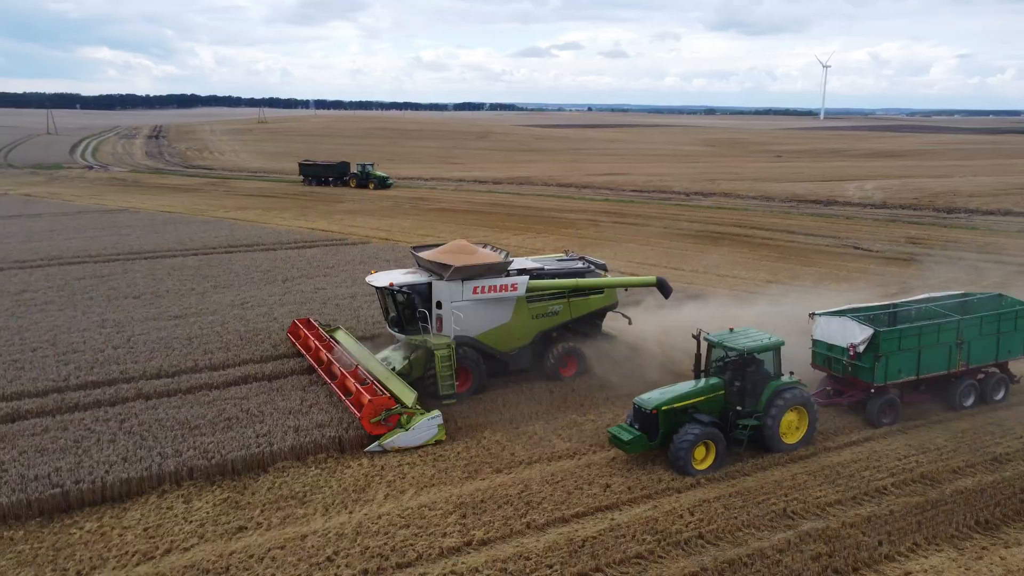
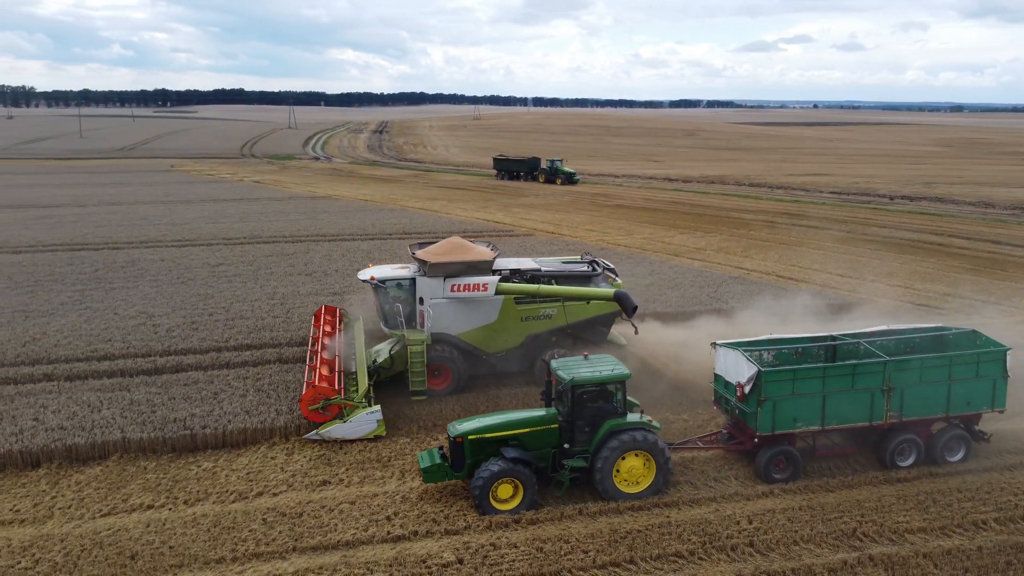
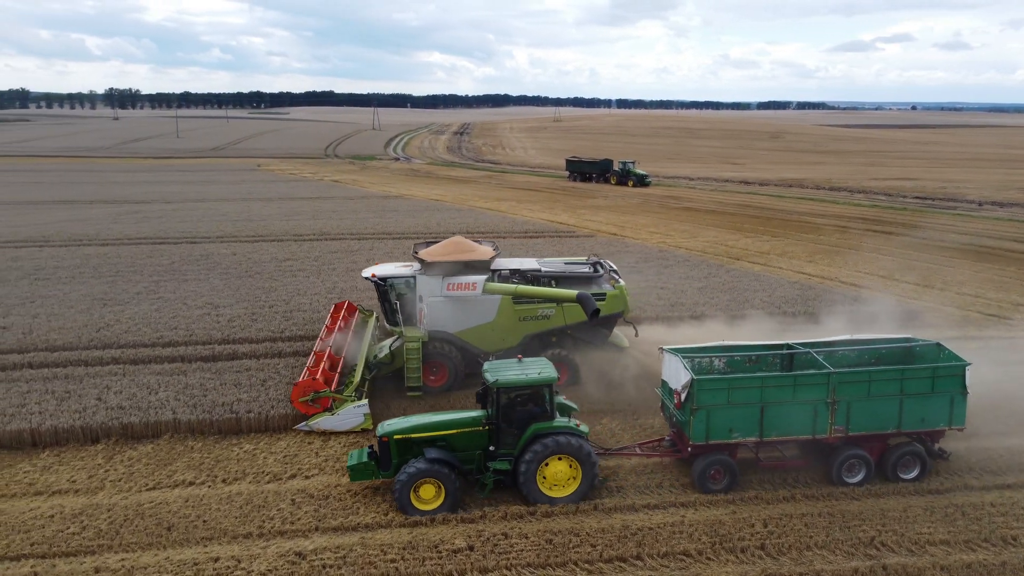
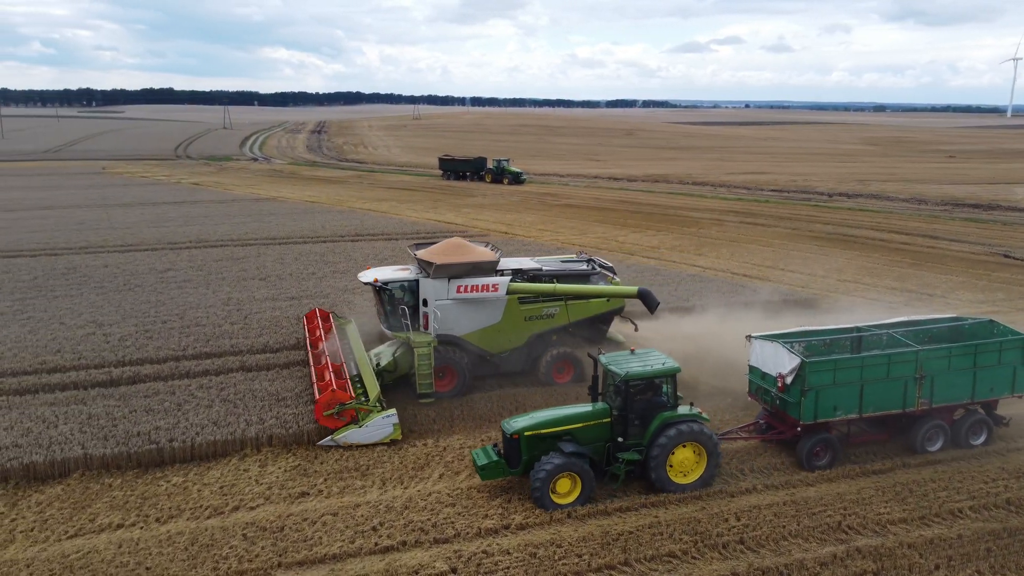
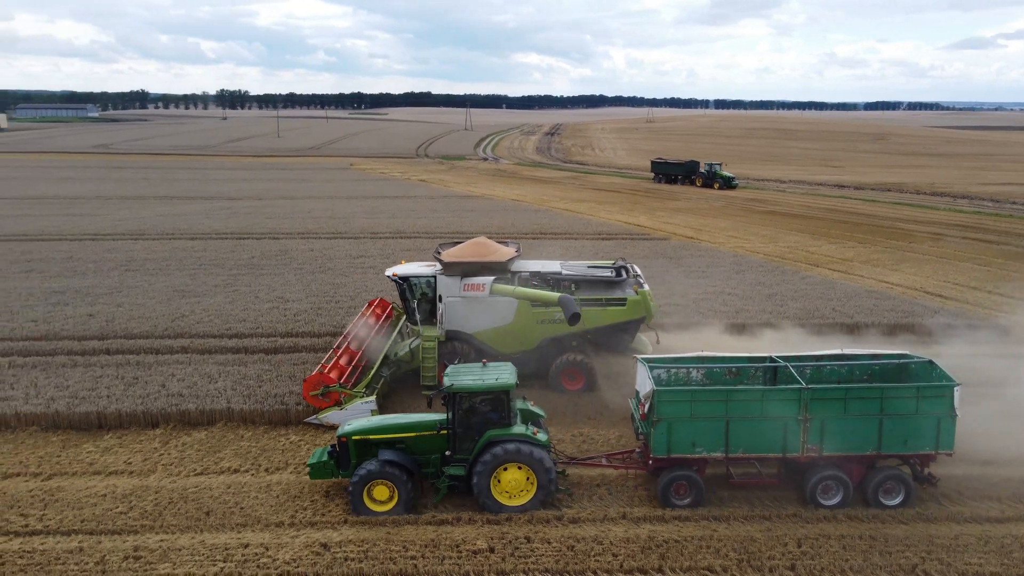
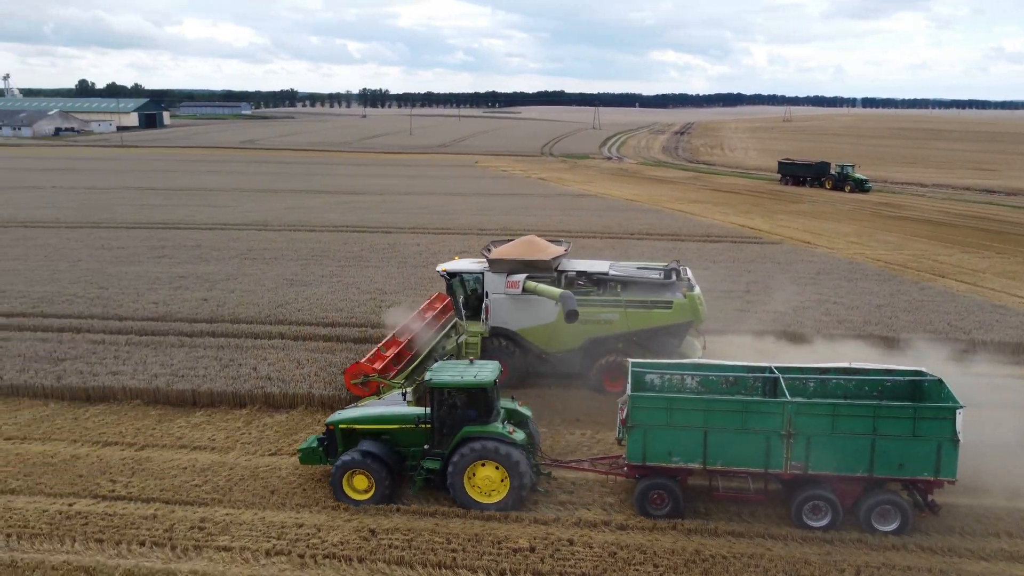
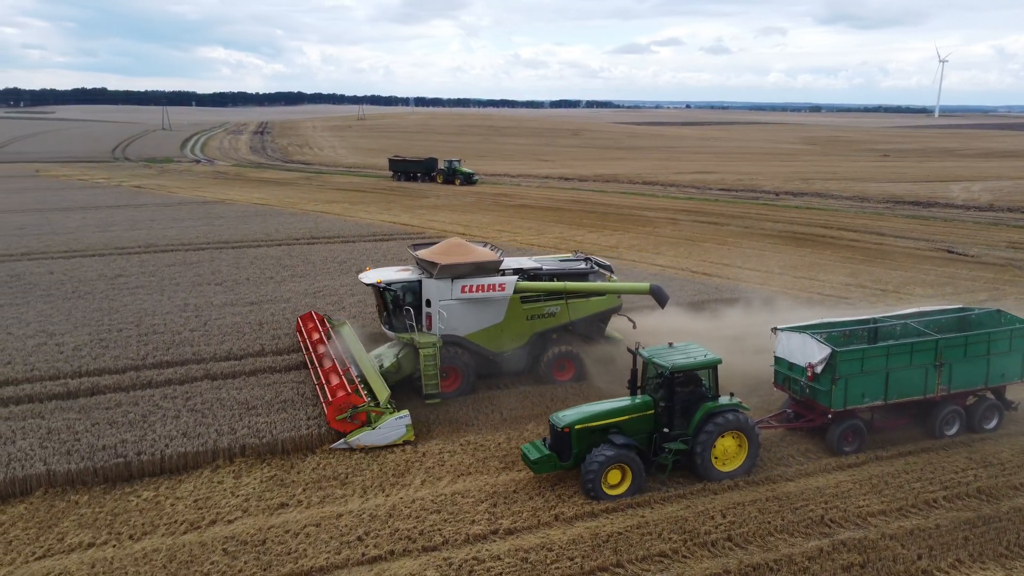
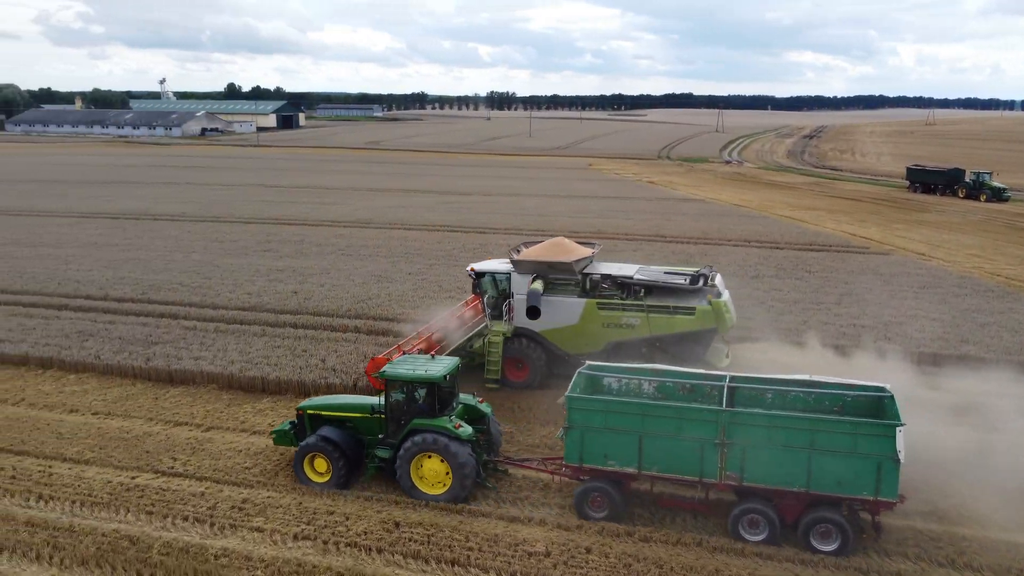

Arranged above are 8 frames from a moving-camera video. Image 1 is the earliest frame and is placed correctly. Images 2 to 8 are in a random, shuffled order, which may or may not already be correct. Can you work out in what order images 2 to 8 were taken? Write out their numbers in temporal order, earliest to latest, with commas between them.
7, 4, 2, 3, 5, 6, 8
